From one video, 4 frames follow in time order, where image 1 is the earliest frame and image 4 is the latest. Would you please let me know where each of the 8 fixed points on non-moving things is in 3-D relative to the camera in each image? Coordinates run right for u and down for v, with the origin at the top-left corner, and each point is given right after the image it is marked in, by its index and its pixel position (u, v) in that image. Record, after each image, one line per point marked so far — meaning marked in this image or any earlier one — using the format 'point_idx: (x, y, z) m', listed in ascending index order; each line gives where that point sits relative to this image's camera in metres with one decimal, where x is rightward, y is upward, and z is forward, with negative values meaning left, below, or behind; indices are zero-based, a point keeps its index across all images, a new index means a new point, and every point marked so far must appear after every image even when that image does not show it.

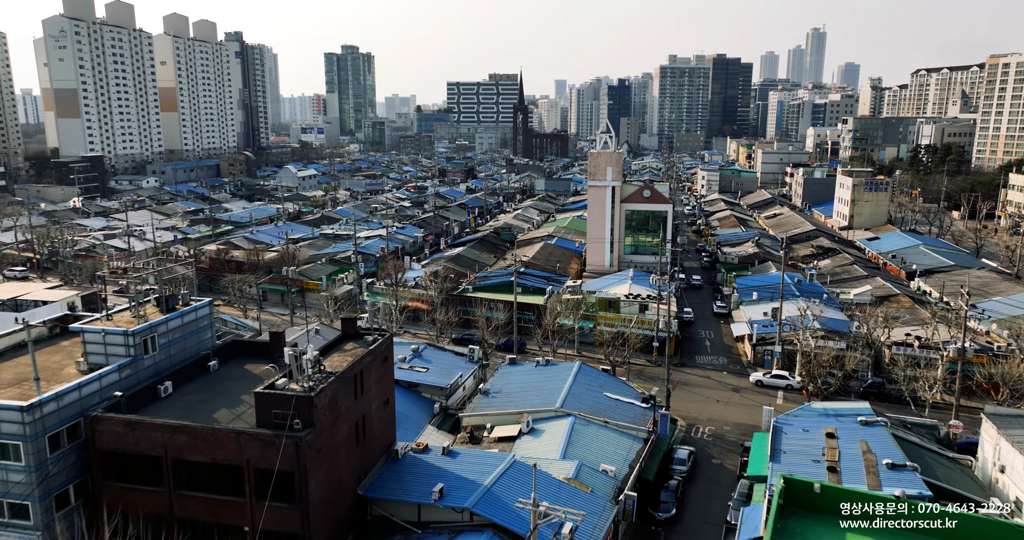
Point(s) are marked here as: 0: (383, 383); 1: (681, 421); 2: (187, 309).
0: (-2.4, -2.1, +12.8) m
1: (+4.3, -3.8, +17.9) m
2: (-6.2, -0.8, +13.4) m
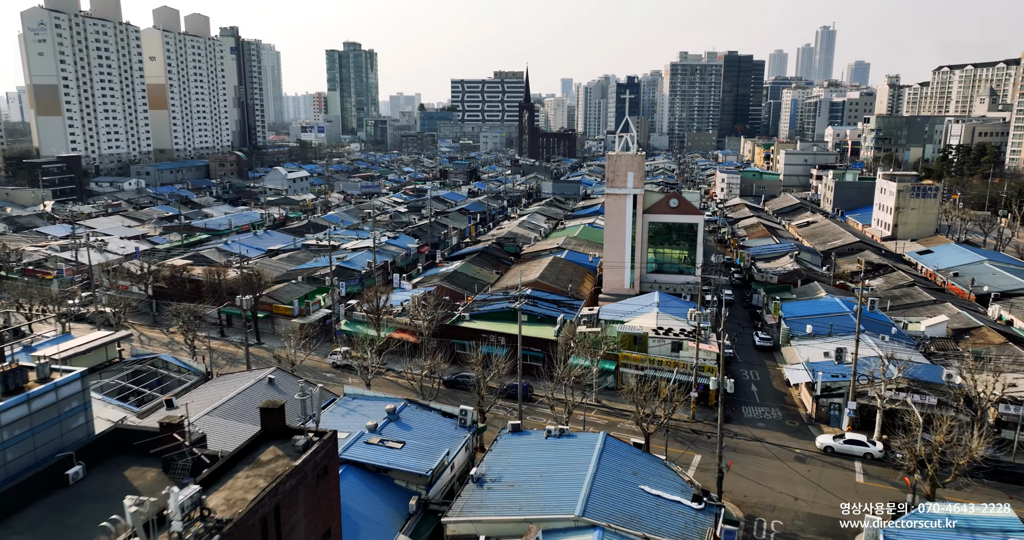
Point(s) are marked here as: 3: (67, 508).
0: (-2.3, -2.9, +8.5) m
1: (+4.3, -4.7, +13.5) m
2: (-6.2, -1.6, +9.2) m
3: (-5.4, -2.9, +8.5) m
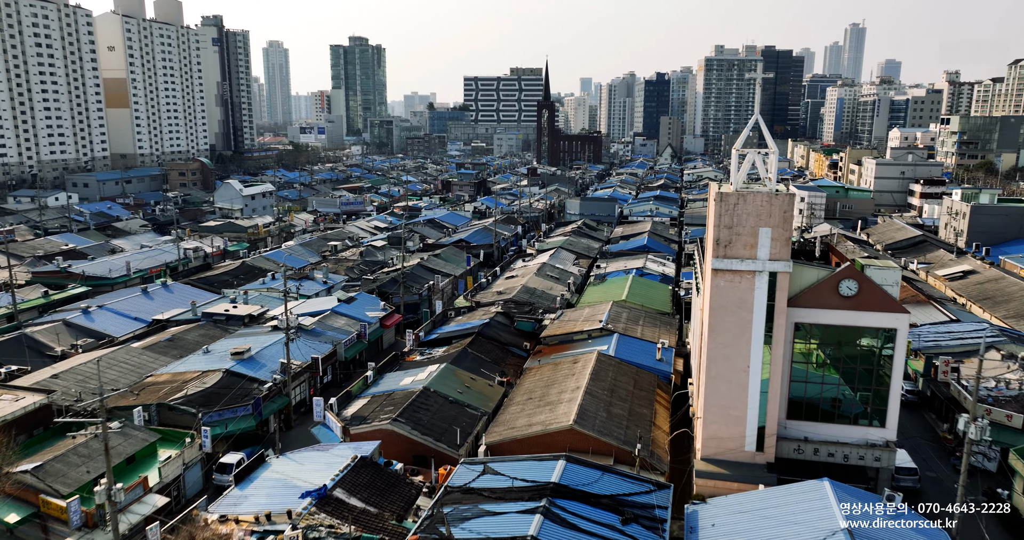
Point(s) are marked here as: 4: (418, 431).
0: (-2.5, -5.7, -4.5) m
1: (+4.3, -7.5, +0.4) m
2: (-6.4, -4.3, -3.7) m
3: (-5.6, -5.7, -4.4) m
4: (-2.0, -3.4, +14.6) m
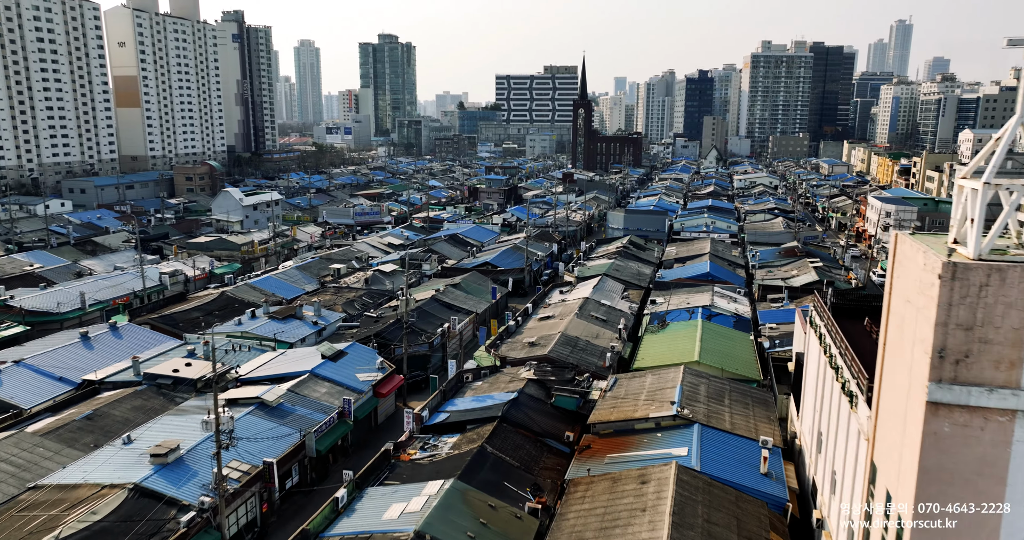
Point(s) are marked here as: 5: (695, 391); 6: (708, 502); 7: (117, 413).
0: (-2.9, -7.0, -10.3) m
1: (+4.1, -8.9, -5.7) m
2: (-6.7, -5.6, -9.3) m
3: (-5.9, -6.9, -10.0) m
4: (-1.5, -4.7, +8.8) m
5: (+4.2, -2.8, +16.1) m
6: (+3.3, -3.9, +11.8) m
7: (-9.1, -3.3, +16.4) m
